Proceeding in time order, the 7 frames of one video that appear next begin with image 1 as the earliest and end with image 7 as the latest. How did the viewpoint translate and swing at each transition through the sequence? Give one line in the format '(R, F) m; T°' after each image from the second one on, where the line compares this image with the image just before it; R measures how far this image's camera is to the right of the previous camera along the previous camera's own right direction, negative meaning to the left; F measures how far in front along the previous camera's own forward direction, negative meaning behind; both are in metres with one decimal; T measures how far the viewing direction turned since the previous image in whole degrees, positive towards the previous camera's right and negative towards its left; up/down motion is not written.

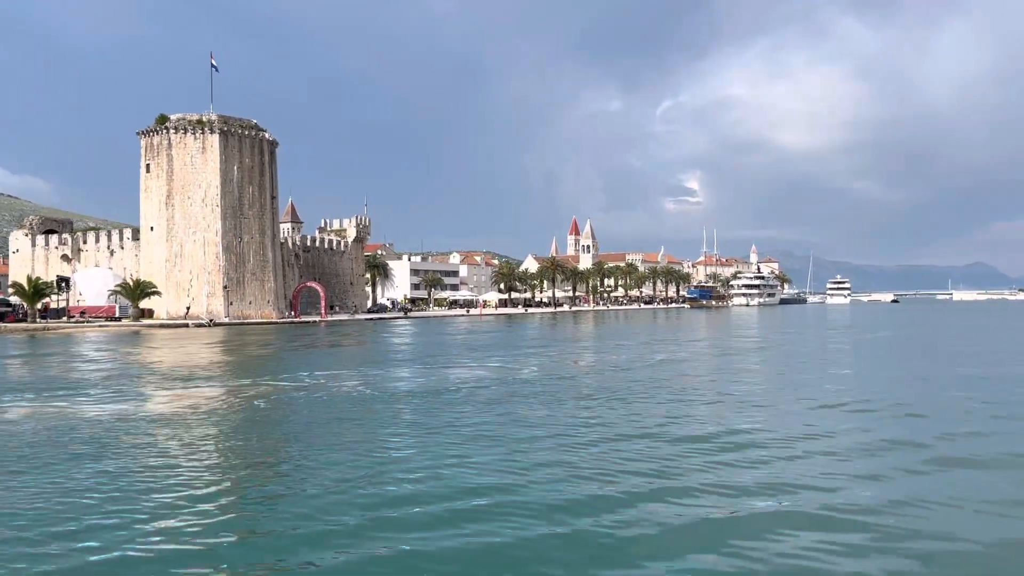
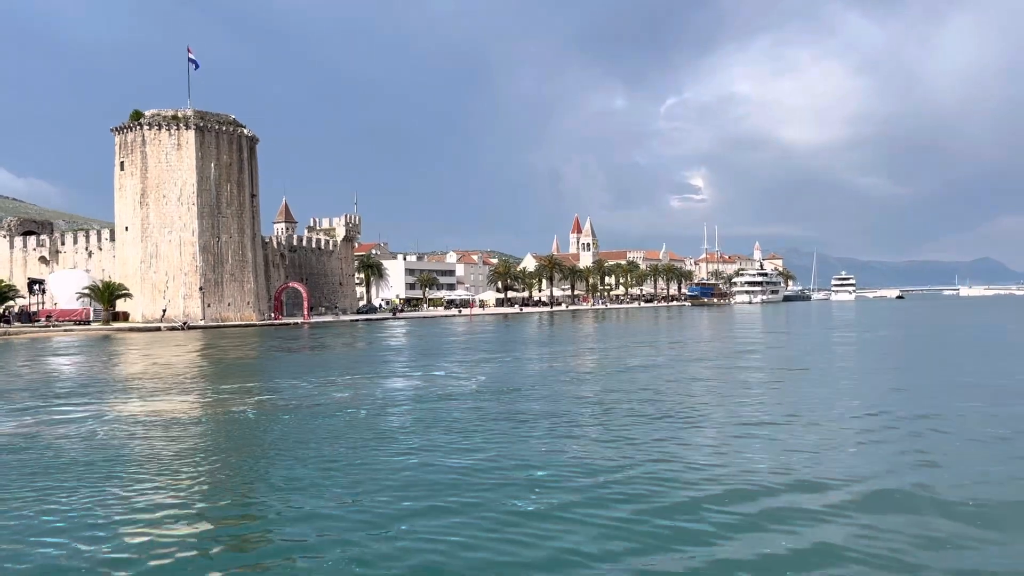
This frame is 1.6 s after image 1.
(+0.7, +1.3) m; 0°
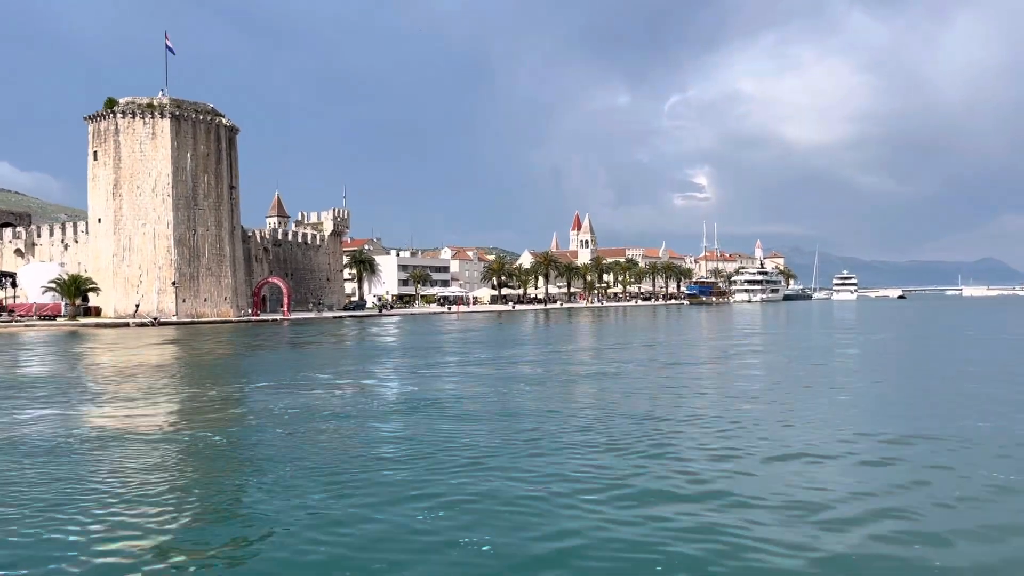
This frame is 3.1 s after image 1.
(+0.6, +1.2) m; 0°
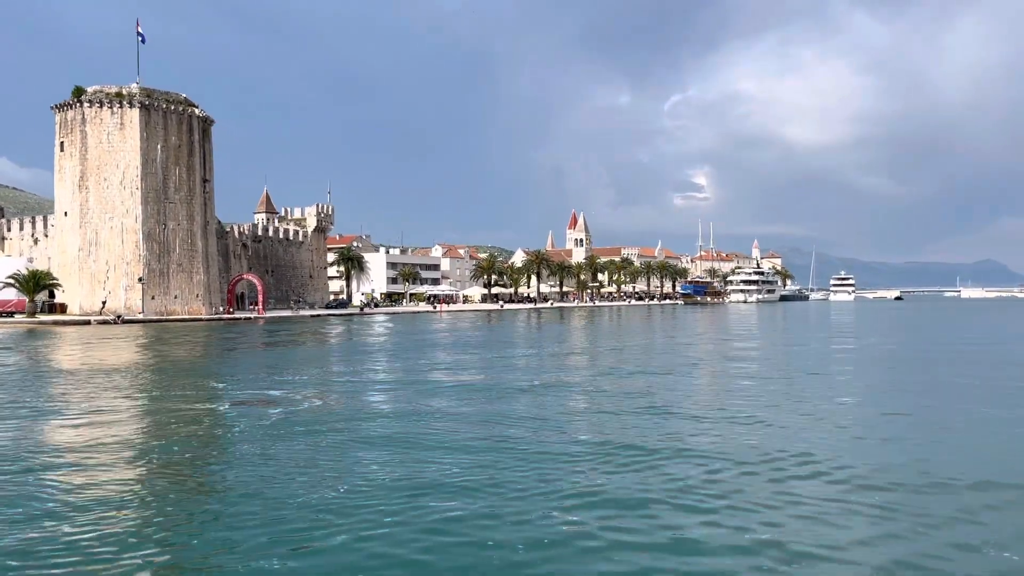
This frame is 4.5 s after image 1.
(+0.7, +1.1) m; 0°
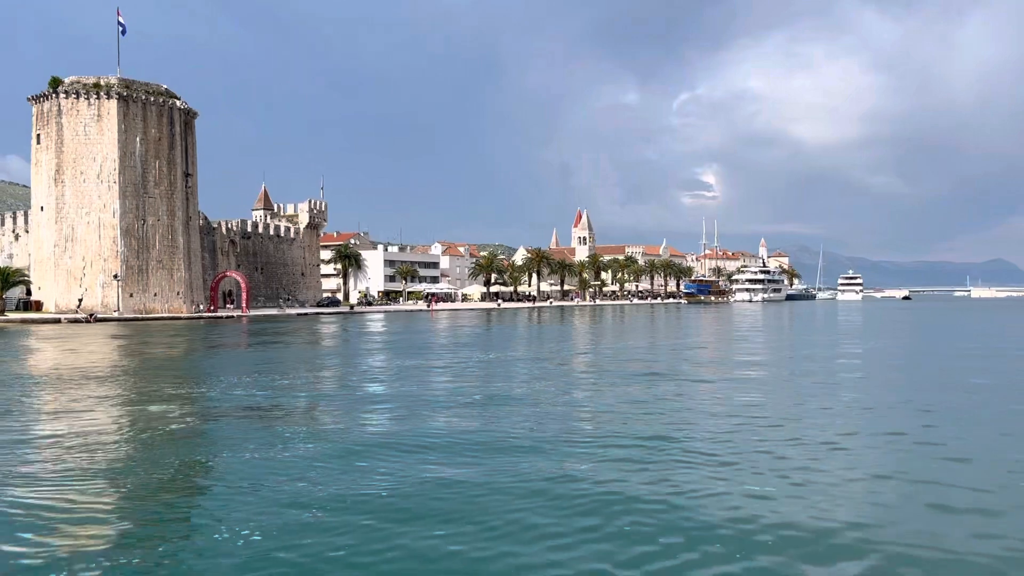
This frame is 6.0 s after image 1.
(+0.6, +1.1) m; -1°
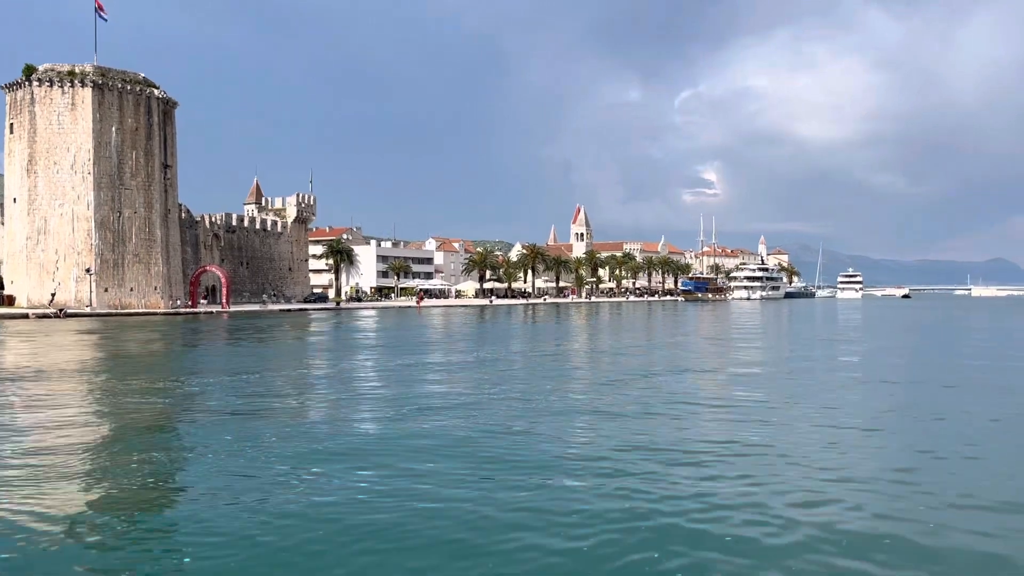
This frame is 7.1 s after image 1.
(+0.5, +0.9) m; 0°
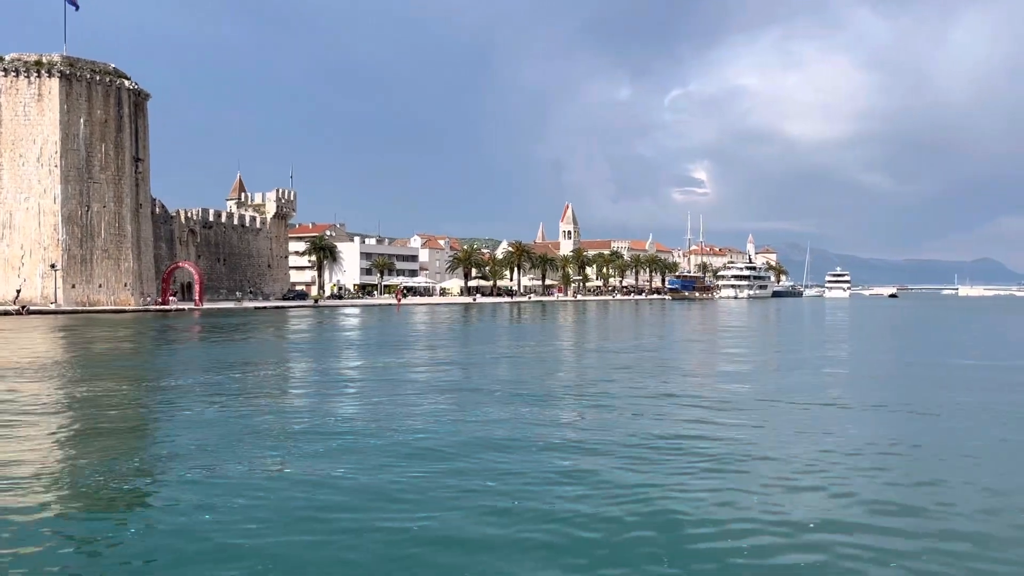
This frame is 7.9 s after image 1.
(+0.4, +0.6) m; +1°
